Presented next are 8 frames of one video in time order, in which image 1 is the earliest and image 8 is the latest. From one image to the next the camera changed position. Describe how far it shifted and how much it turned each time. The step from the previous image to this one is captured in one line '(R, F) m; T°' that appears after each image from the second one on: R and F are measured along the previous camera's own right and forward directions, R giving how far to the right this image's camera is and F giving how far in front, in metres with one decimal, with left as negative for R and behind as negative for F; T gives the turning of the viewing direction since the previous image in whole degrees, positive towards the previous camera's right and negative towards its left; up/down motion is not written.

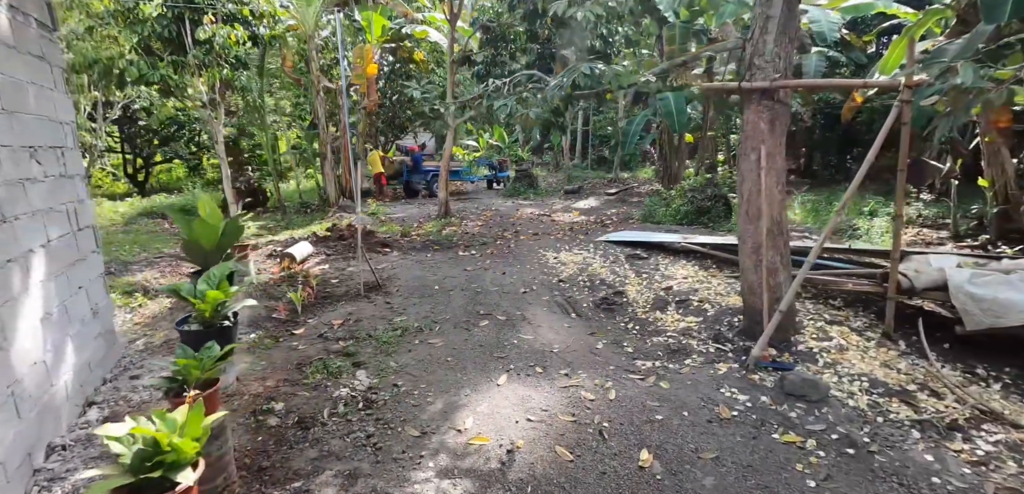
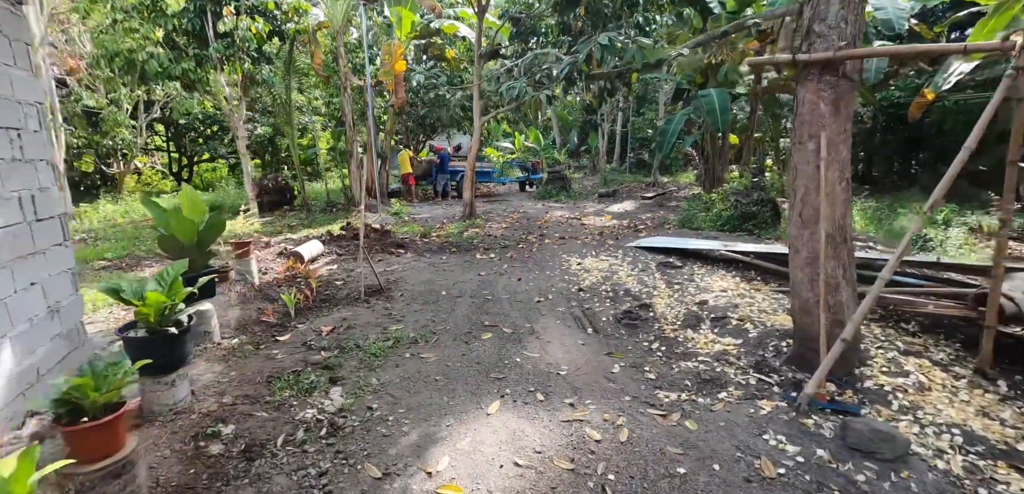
(+0.2, +0.5) m; -4°
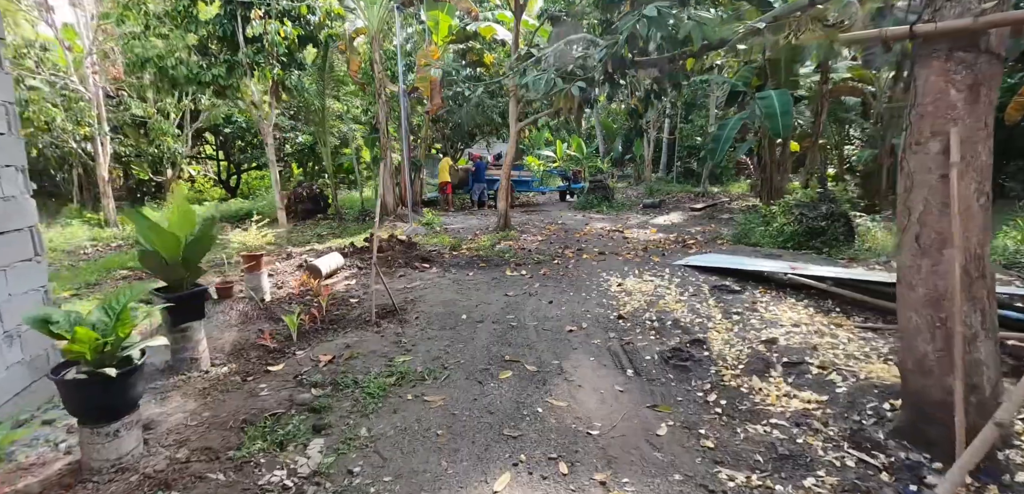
(+0.1, +0.6) m; -4°
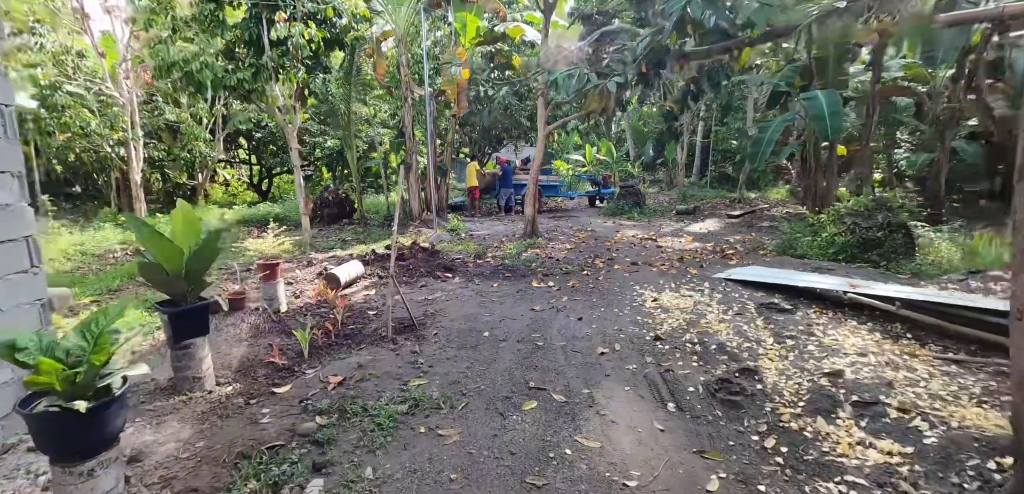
(0.0, +0.3) m; -3°
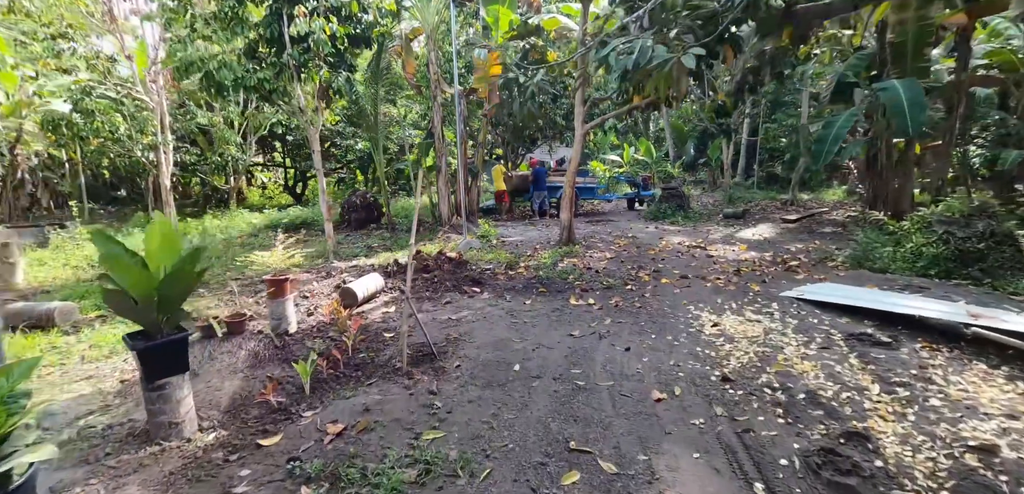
(0.0, +0.6) m; -4°
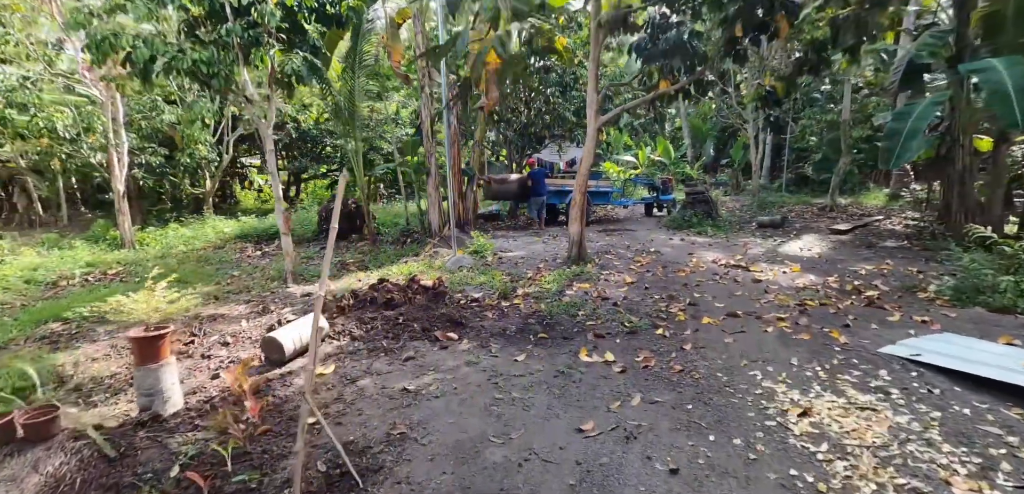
(+0.2, +1.4) m; -1°
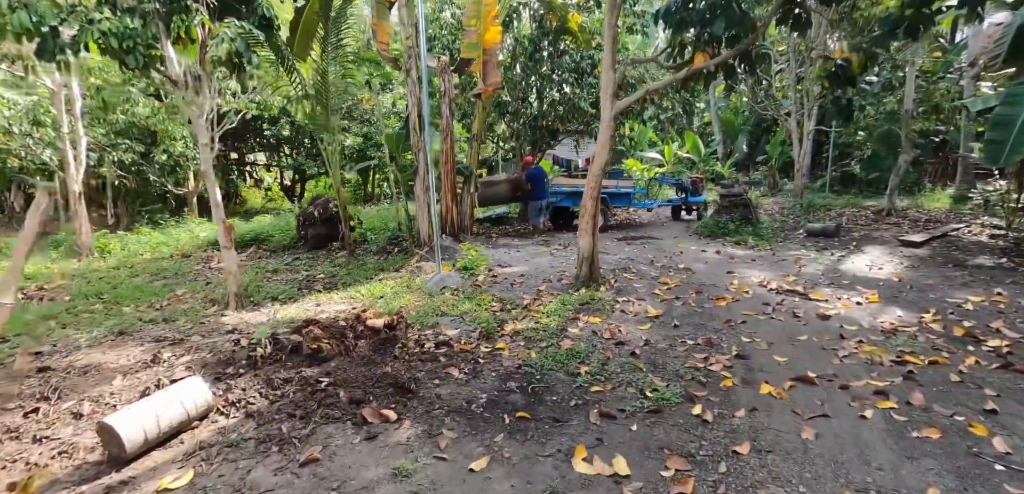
(+0.3, +1.3) m; -2°
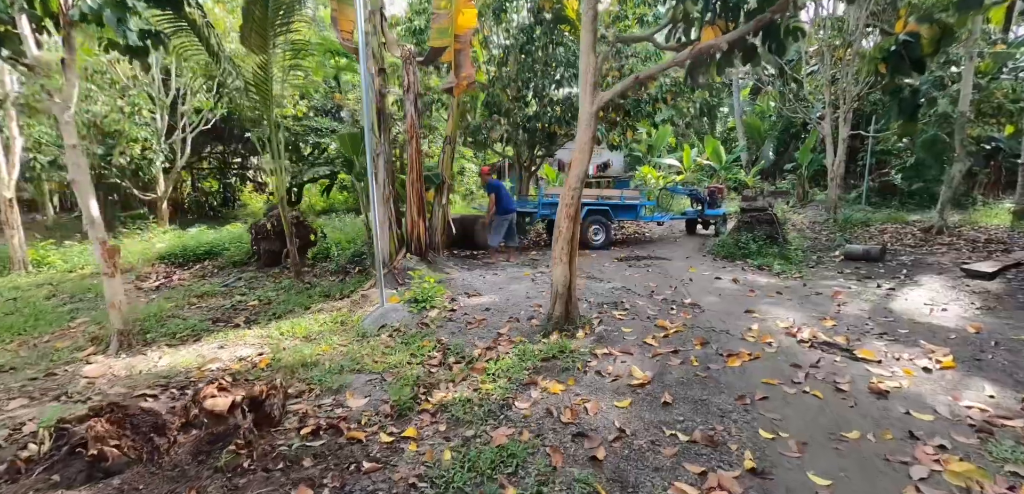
(+0.5, +1.2) m; -2°
